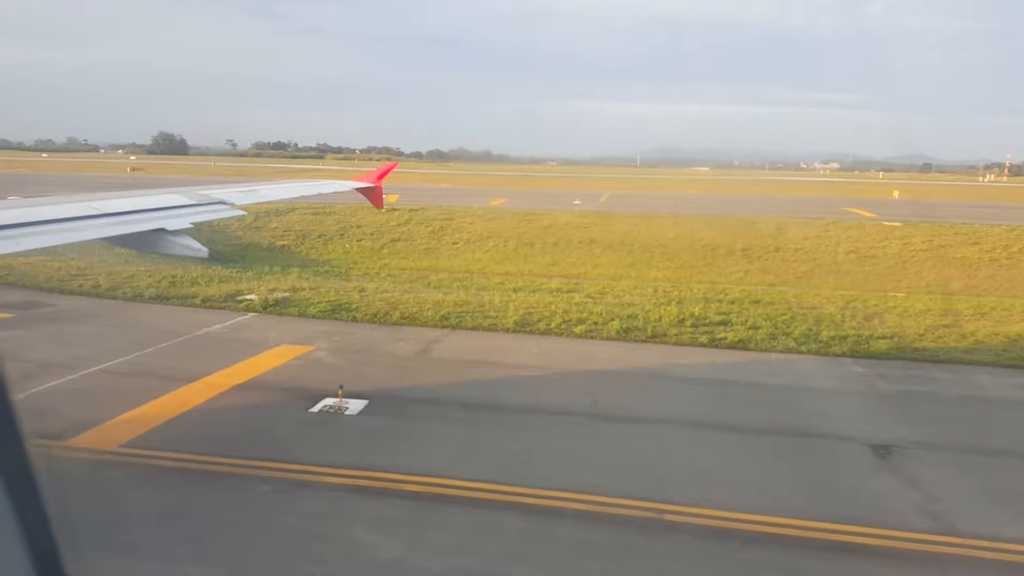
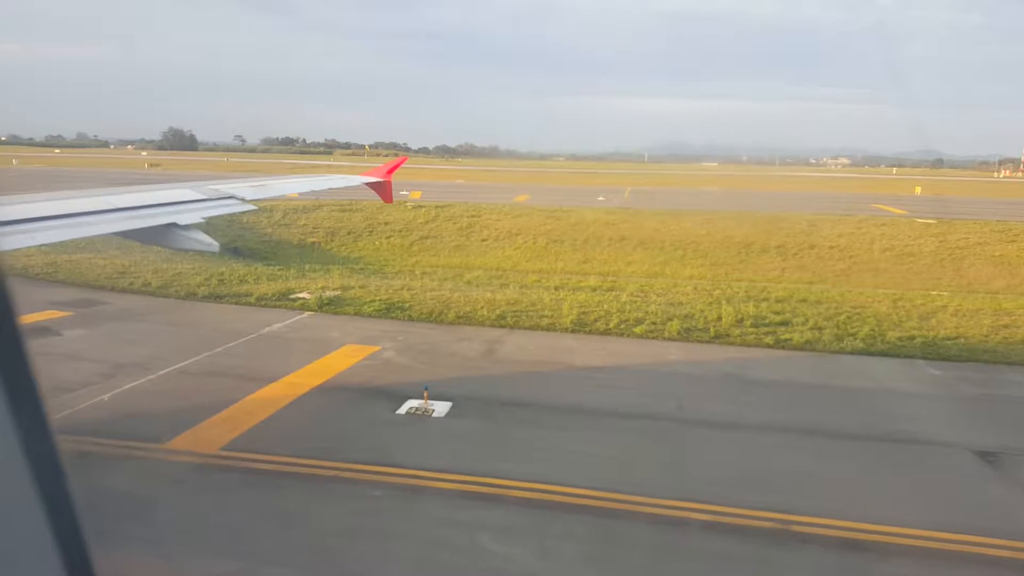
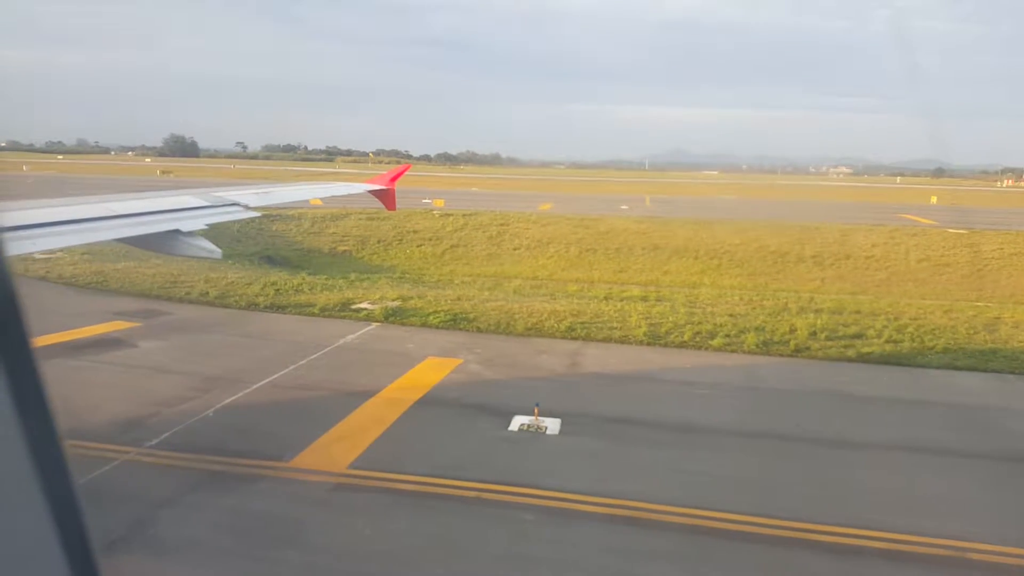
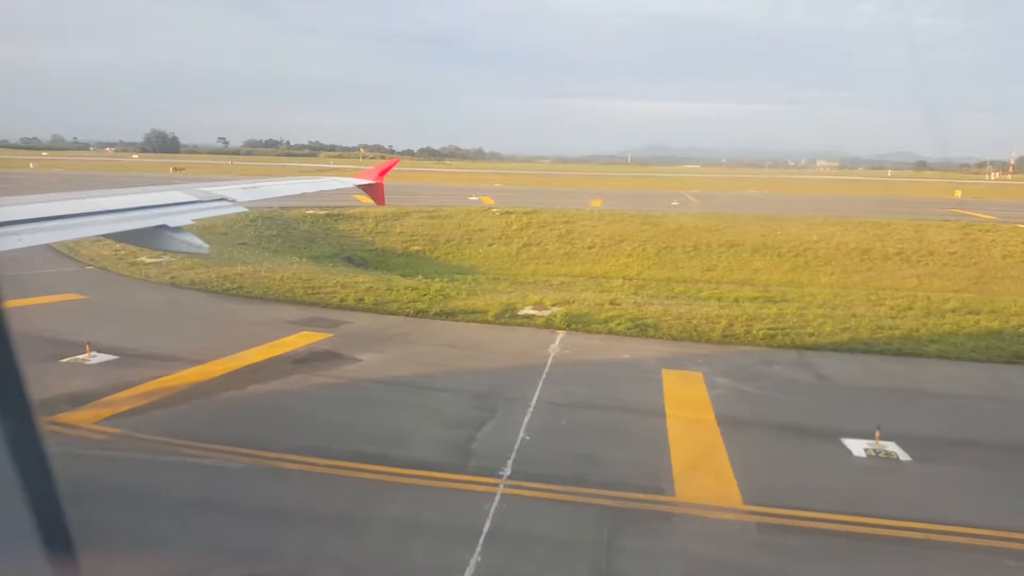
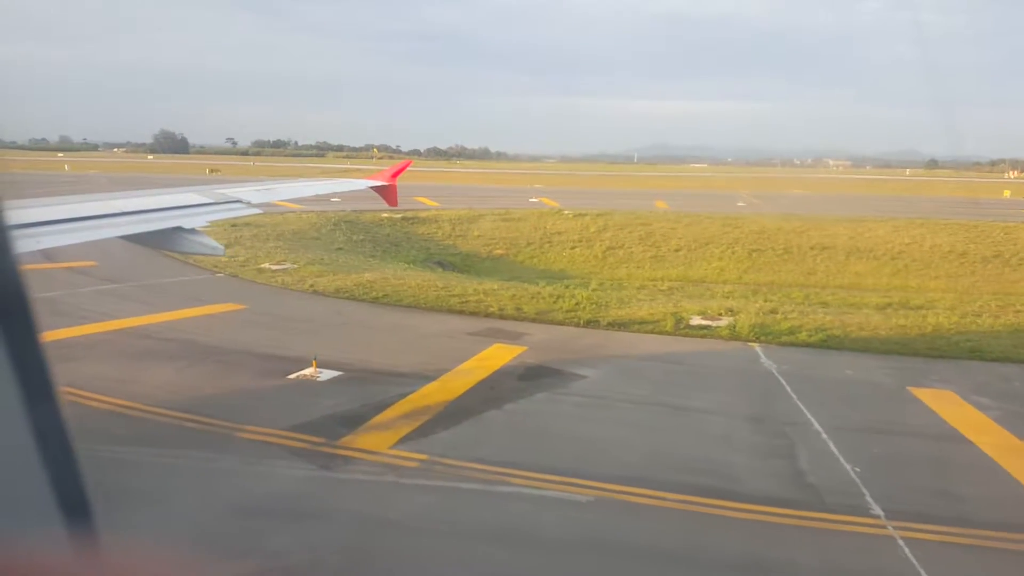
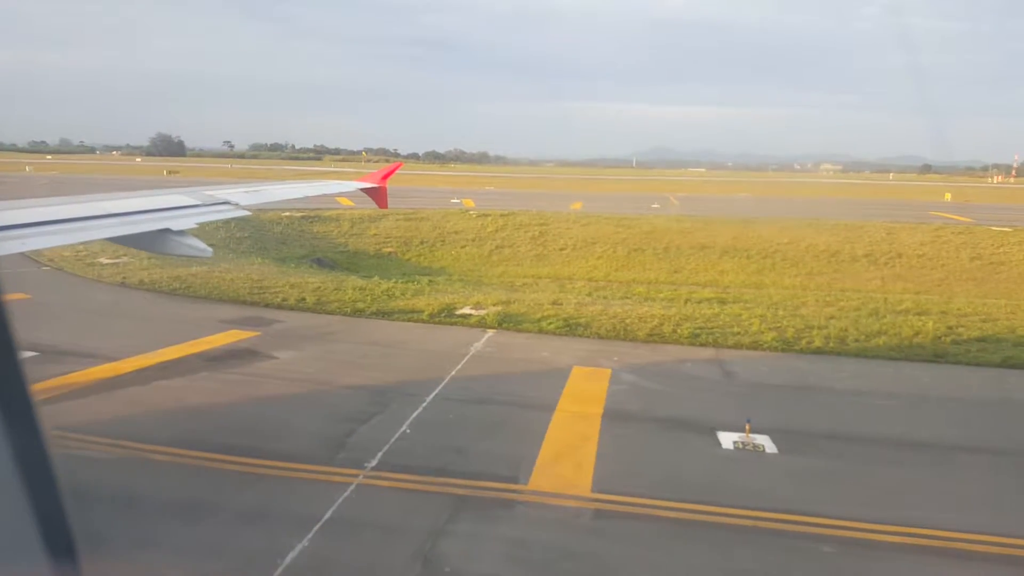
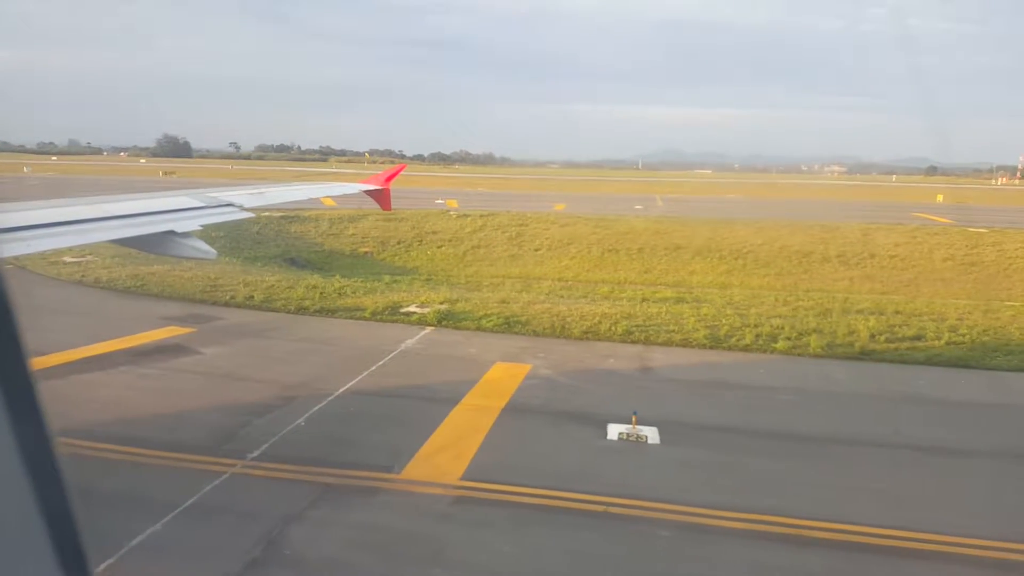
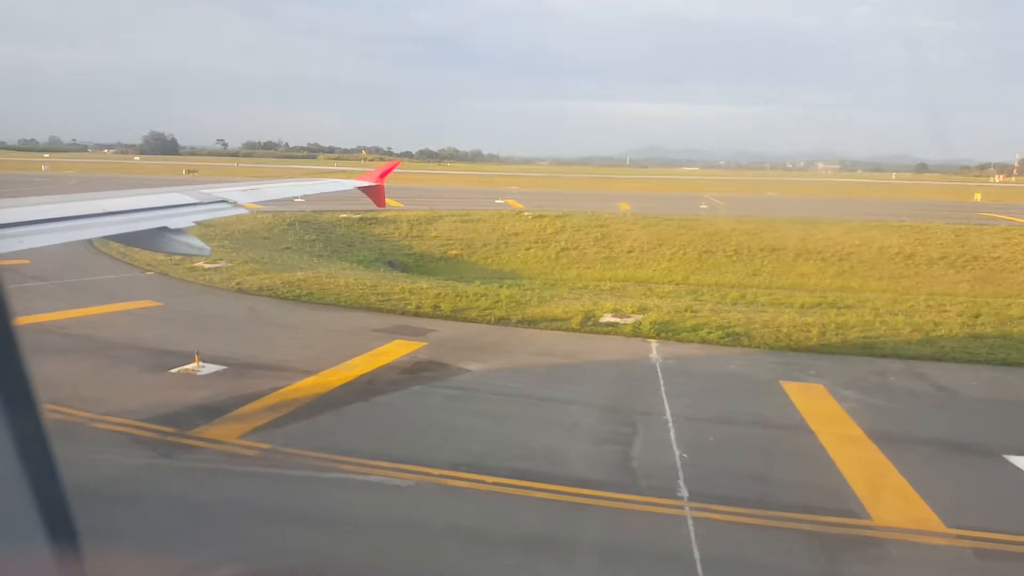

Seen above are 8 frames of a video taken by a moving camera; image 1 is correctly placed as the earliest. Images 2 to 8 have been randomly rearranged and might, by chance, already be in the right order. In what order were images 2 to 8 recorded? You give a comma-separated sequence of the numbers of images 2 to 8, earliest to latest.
2, 3, 7, 6, 4, 8, 5
